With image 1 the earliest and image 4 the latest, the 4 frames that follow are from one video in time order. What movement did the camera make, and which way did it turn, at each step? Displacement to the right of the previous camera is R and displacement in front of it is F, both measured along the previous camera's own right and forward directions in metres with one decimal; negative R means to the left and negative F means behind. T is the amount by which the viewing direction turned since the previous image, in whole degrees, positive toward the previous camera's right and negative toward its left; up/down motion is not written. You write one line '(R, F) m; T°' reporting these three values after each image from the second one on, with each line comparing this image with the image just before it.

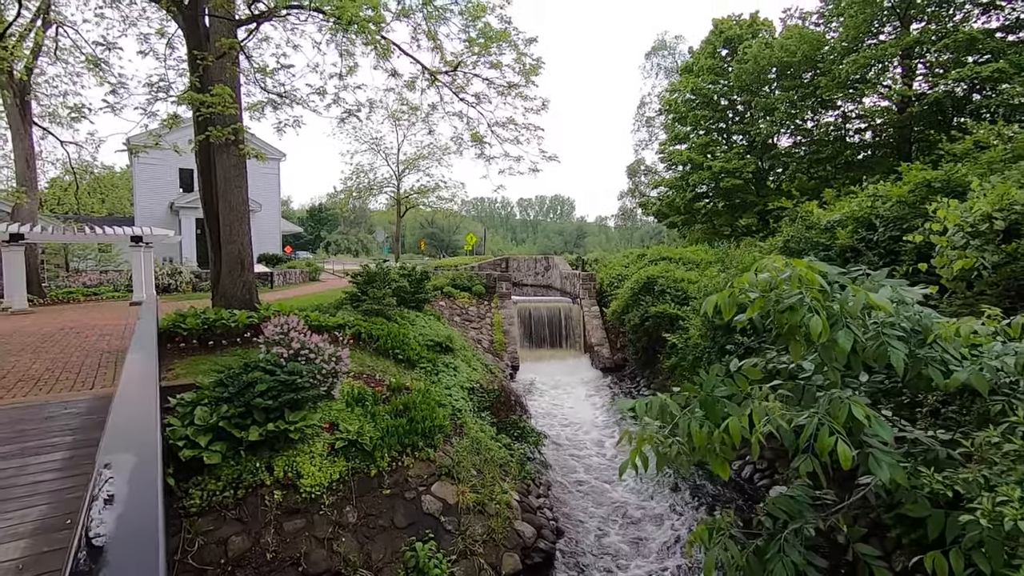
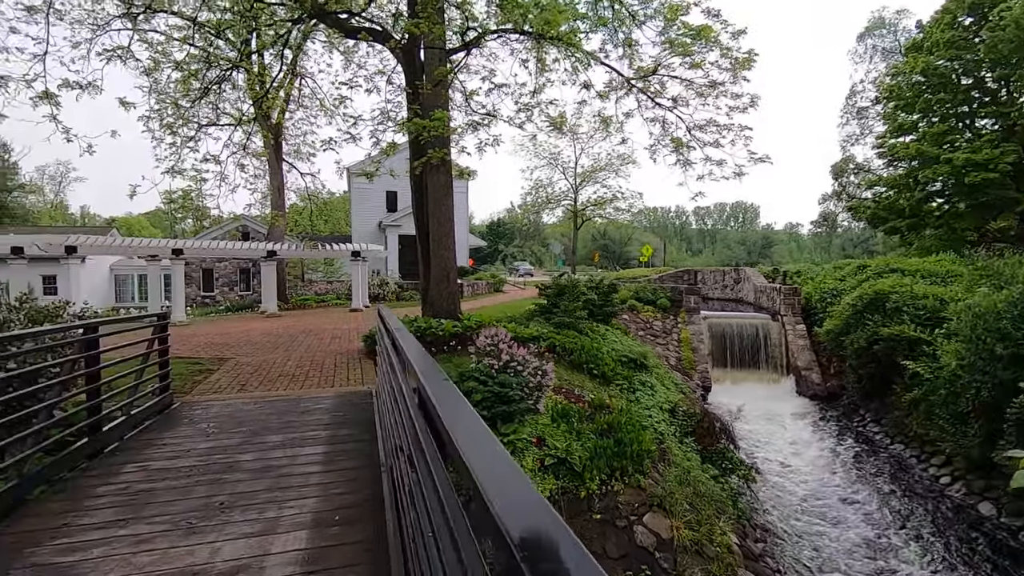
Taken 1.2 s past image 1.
(-0.4, +0.2) m; -18°
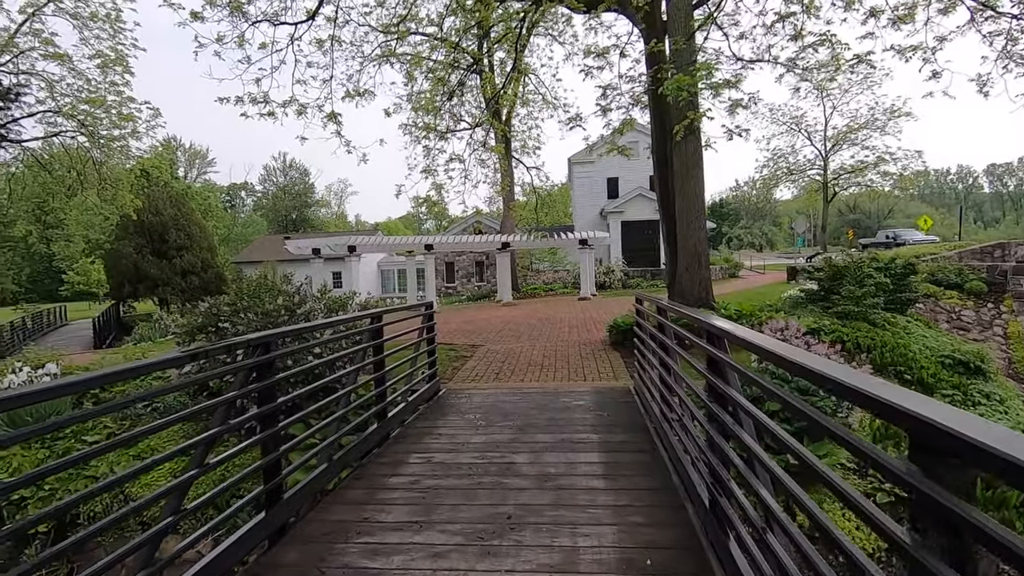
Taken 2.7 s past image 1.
(-0.5, +0.5) m; -23°
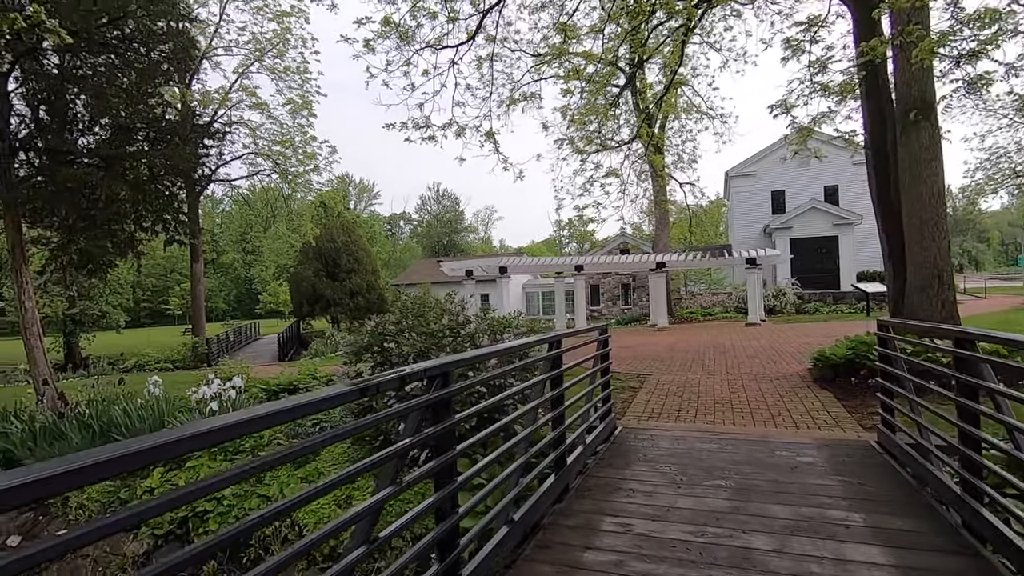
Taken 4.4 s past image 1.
(-0.4, +0.6) m; -15°
